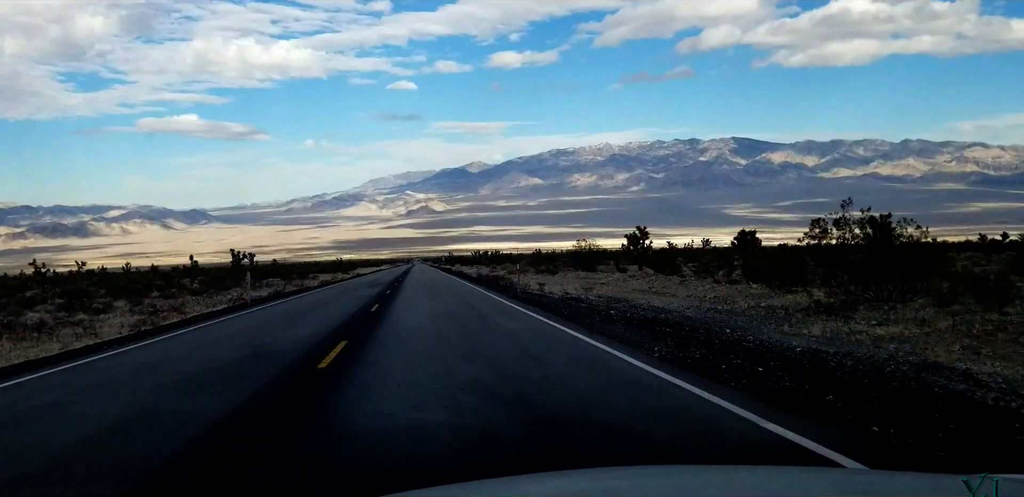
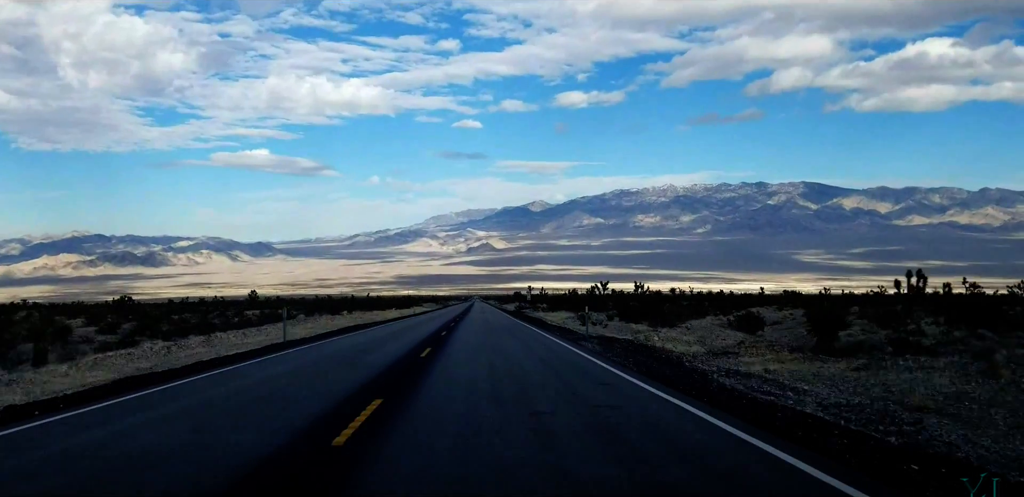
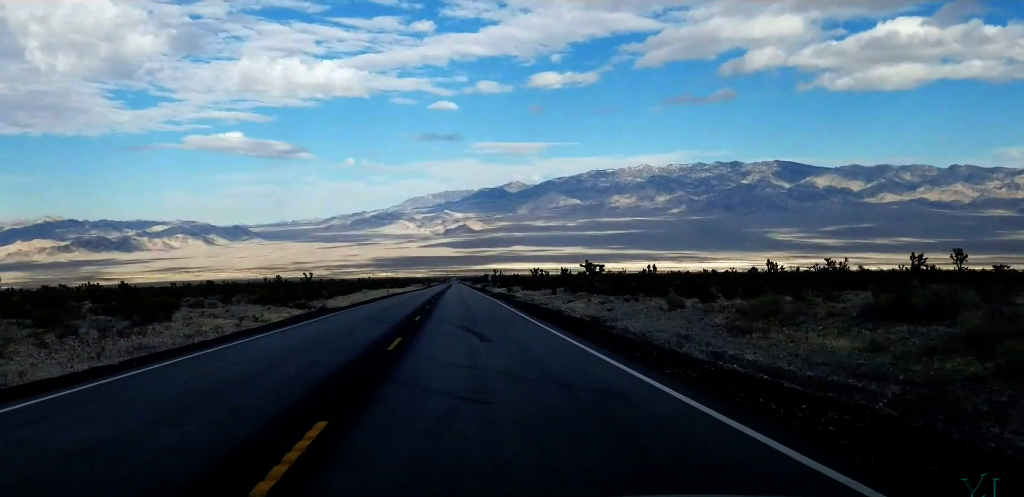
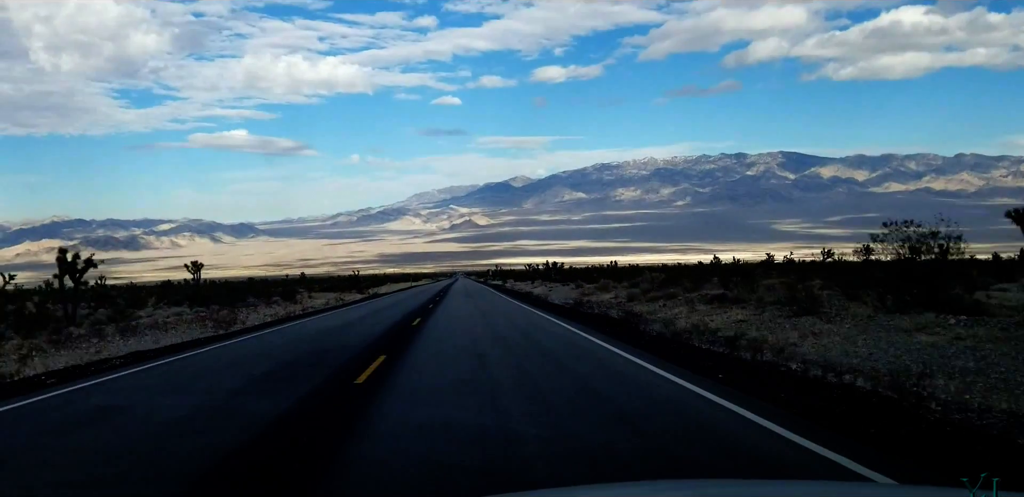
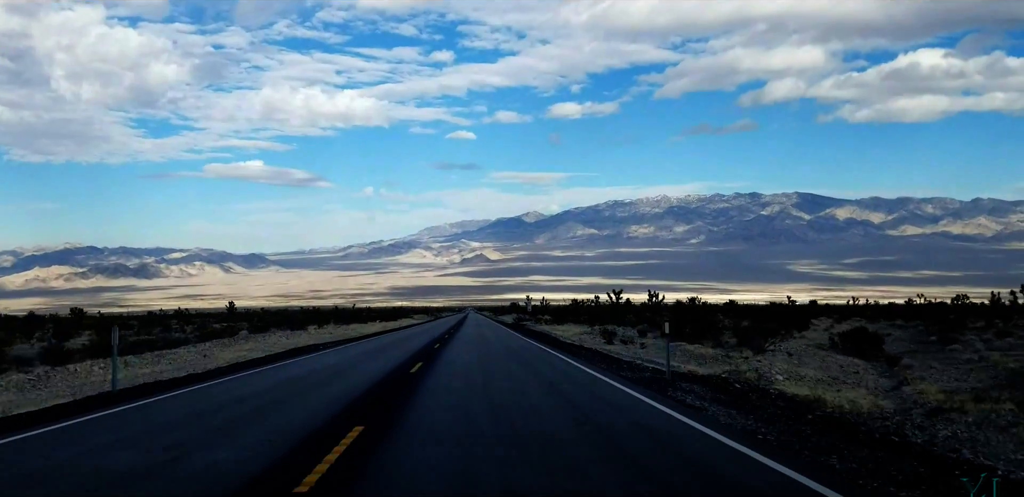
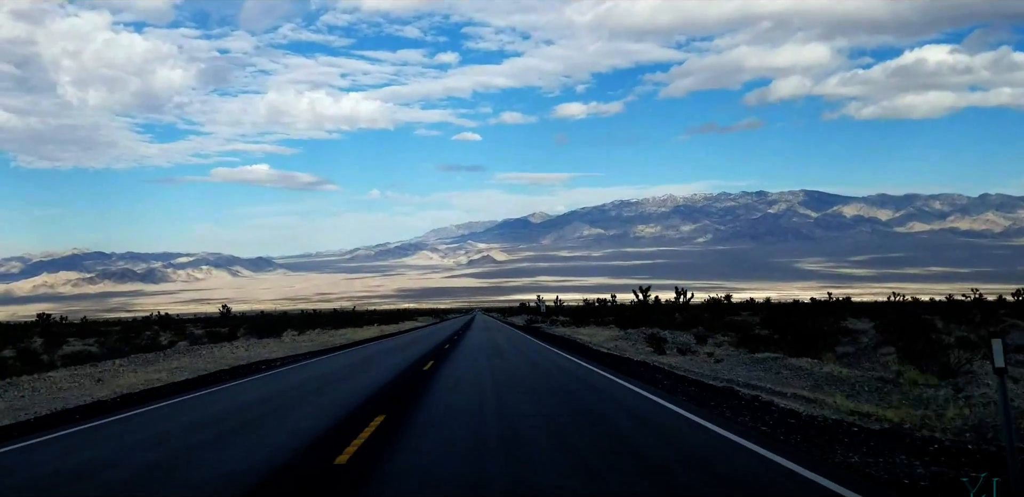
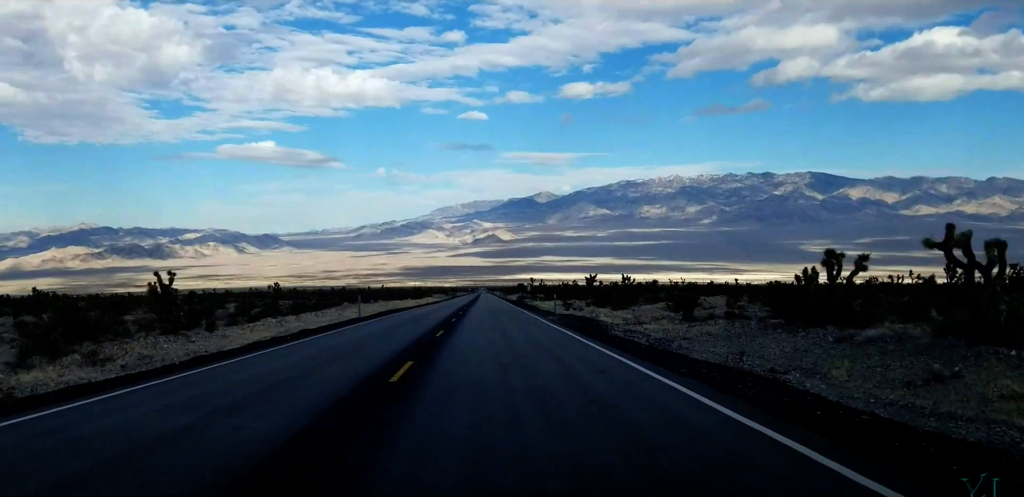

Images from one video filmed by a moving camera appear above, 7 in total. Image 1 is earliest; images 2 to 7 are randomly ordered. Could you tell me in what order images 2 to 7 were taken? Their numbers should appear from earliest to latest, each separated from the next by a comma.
4, 3, 7, 2, 5, 6
